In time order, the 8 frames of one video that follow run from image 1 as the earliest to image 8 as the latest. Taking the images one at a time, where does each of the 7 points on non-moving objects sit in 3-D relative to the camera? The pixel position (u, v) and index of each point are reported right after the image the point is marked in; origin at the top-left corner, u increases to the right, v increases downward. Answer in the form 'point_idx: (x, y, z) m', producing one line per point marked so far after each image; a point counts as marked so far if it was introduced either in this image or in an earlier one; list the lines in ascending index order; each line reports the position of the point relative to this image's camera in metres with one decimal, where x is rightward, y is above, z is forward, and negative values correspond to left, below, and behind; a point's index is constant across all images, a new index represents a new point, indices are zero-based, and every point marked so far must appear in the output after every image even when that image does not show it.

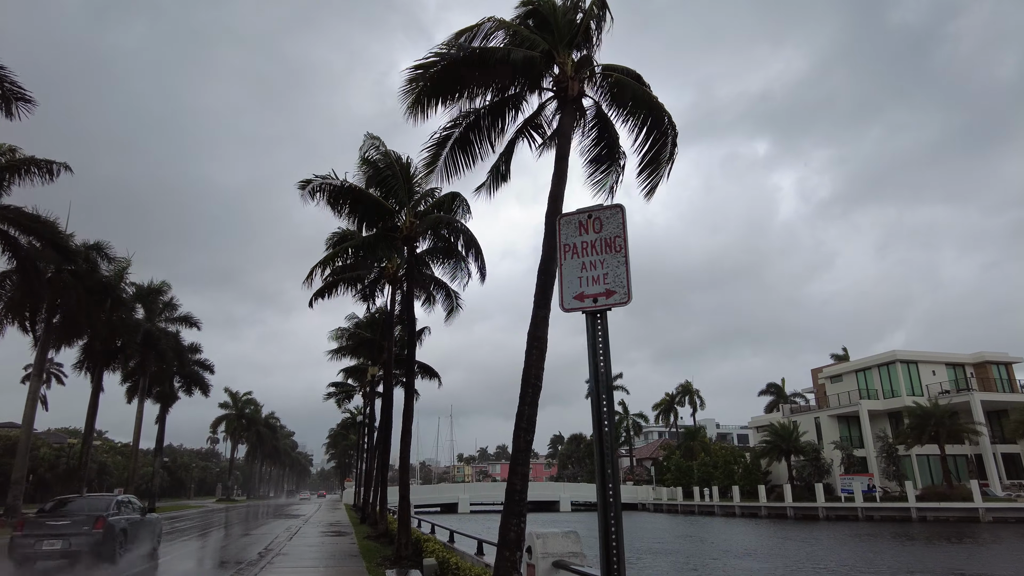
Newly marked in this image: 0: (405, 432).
0: (-2.2, -3.0, +12.8) m
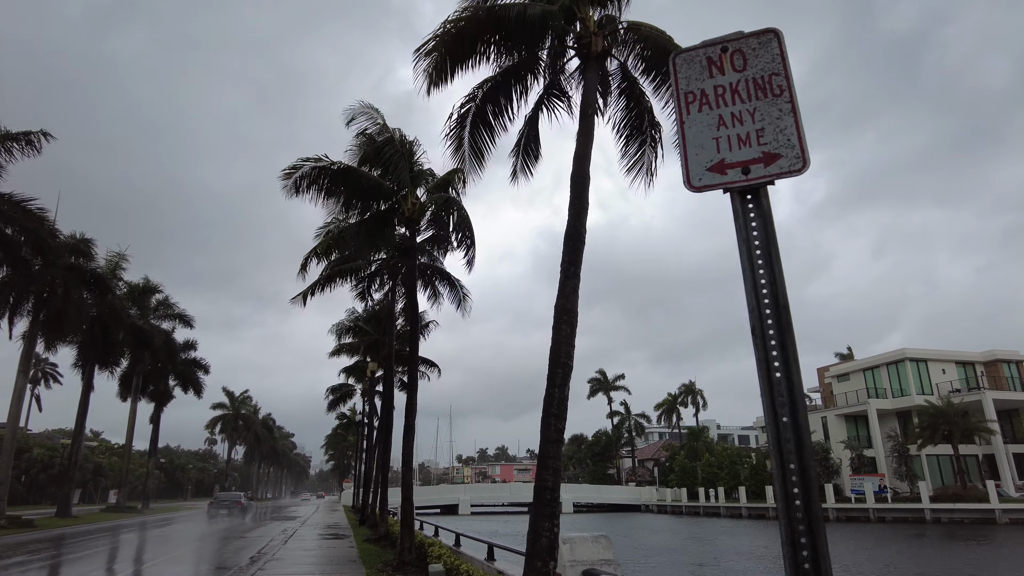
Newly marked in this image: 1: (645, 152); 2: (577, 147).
0: (-2.0, -2.7, +11.9) m
1: (+1.9, +2.1, +9.2) m
2: (+0.7, +1.5, +6.6) m
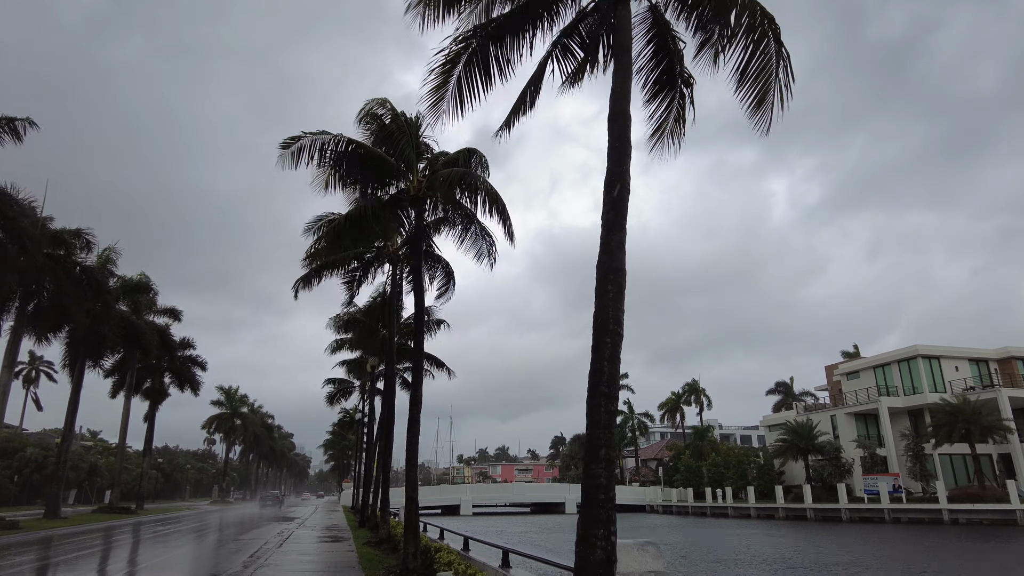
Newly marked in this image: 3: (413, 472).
0: (-1.8, -2.4, +11.0) m
1: (+2.2, +2.5, +8.3) m
2: (+0.9, +1.9, +5.7) m
3: (-1.7, -3.2, +10.8) m
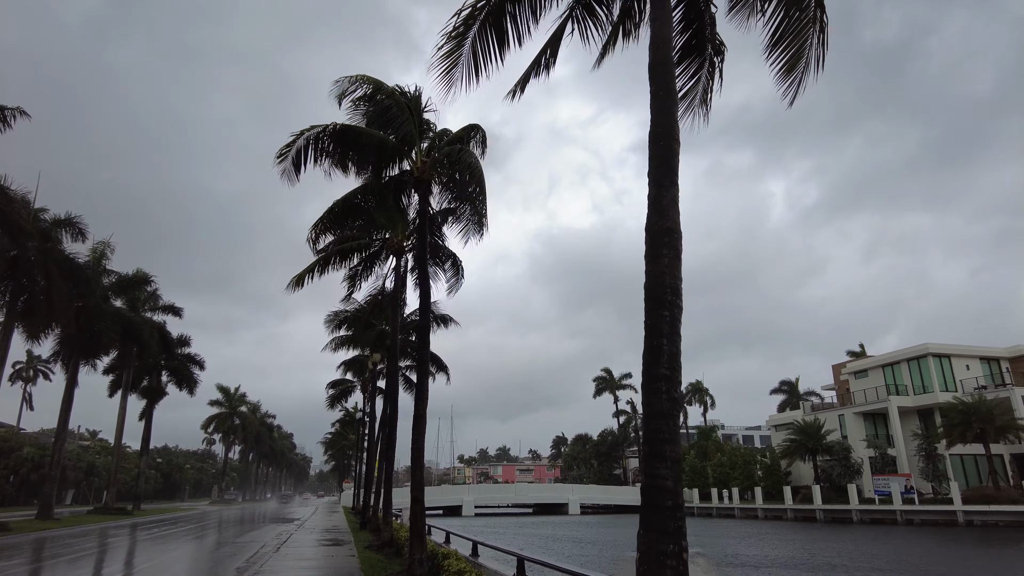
0: (-1.6, -2.2, +10.3) m
1: (+2.4, +2.6, +7.6) m
2: (+1.1, +2.1, +5.0) m
3: (-1.5, -3.0, +10.2) m
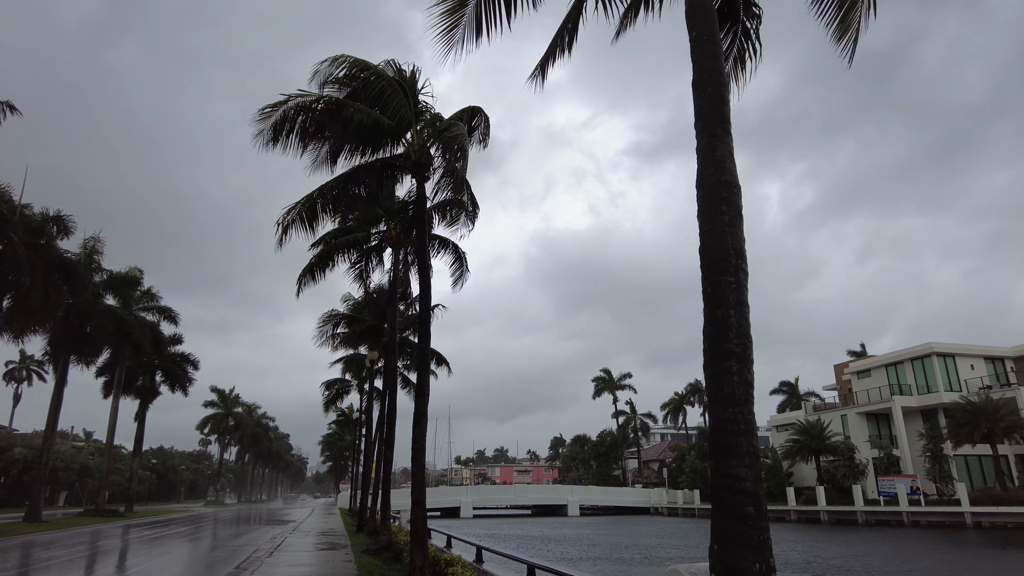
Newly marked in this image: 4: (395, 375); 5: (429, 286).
0: (-1.5, -2.1, +9.8) m
1: (+2.5, +2.8, +7.1) m
2: (+1.3, +2.2, +4.5) m
3: (-1.4, -2.9, +9.6) m
4: (-3.7, -2.7, +19.4) m
5: (-1.8, 0.0, +13.1) m
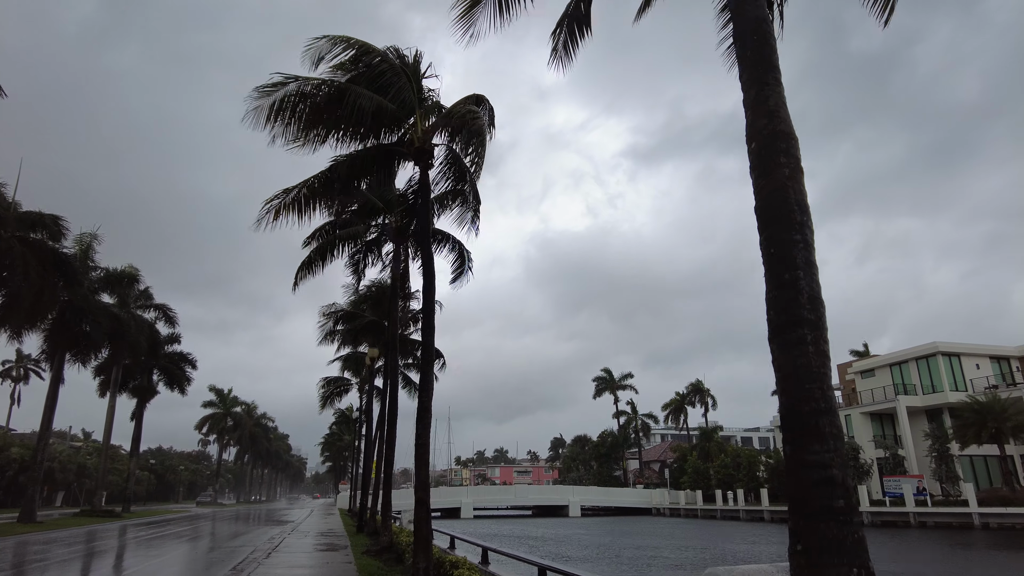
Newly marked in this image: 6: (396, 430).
0: (-1.4, -1.9, +9.4) m
1: (+2.6, +2.9, +6.7) m
2: (+1.4, +2.4, +4.1) m
3: (-1.3, -2.7, +9.2) m
4: (-3.6, -2.5, +19.1) m
5: (-1.7, +0.2, +12.8) m
6: (-3.5, -4.2, +18.6) m
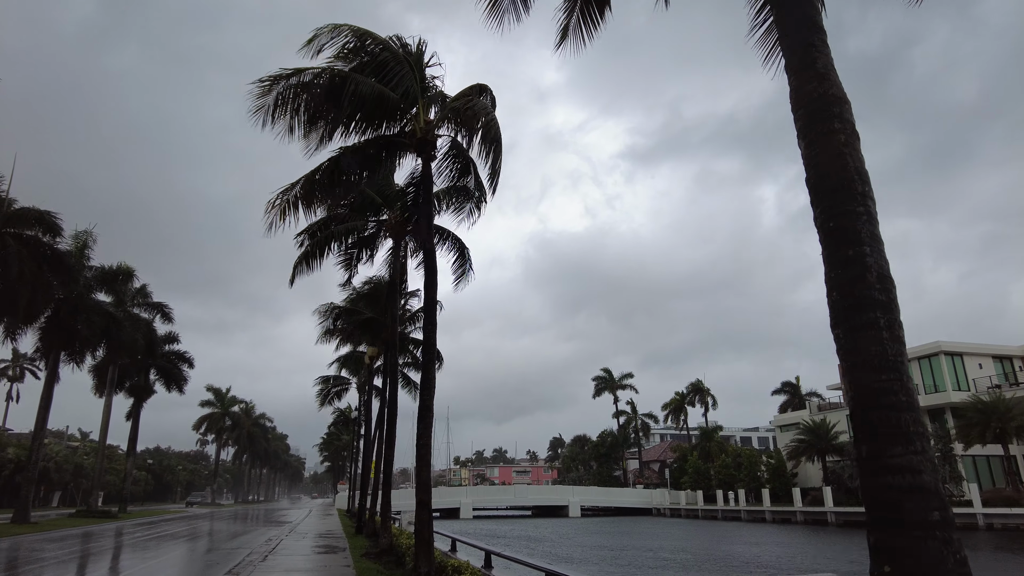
0: (-1.3, -1.9, +9.1) m
1: (+2.7, +3.0, +6.4) m
2: (+1.4, +2.4, +3.8) m
3: (-1.3, -2.7, +8.9) m
4: (-3.5, -2.5, +18.8) m
5: (-1.6, +0.3, +12.5) m
6: (-3.5, -4.1, +18.3) m
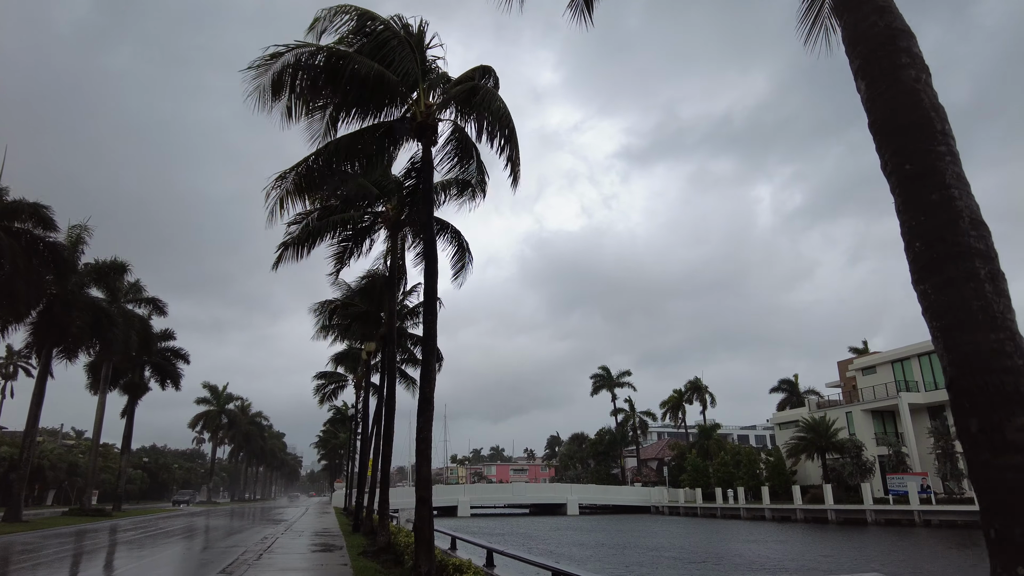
0: (-1.3, -1.7, +8.8) m
1: (+2.7, +3.2, +6.1) m
2: (+1.5, +2.6, +3.5) m
3: (-1.2, -2.5, +8.6) m
4: (-3.6, -2.3, +18.5) m
5: (-1.6, +0.4, +12.2) m
6: (-3.5, -4.0, +18.0) m
